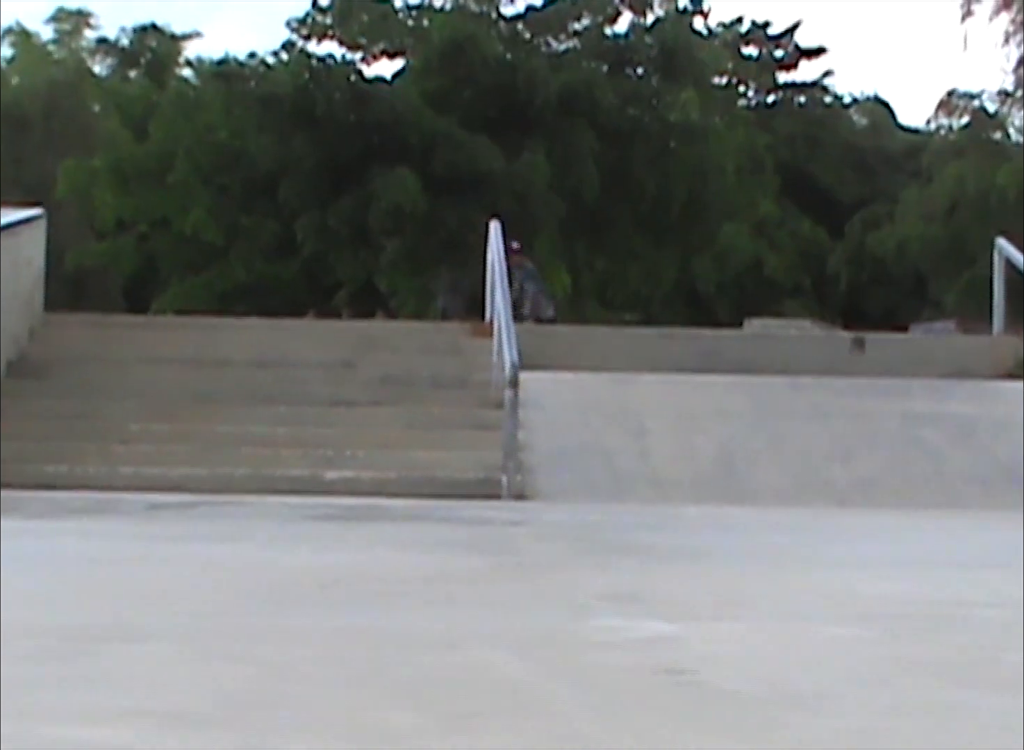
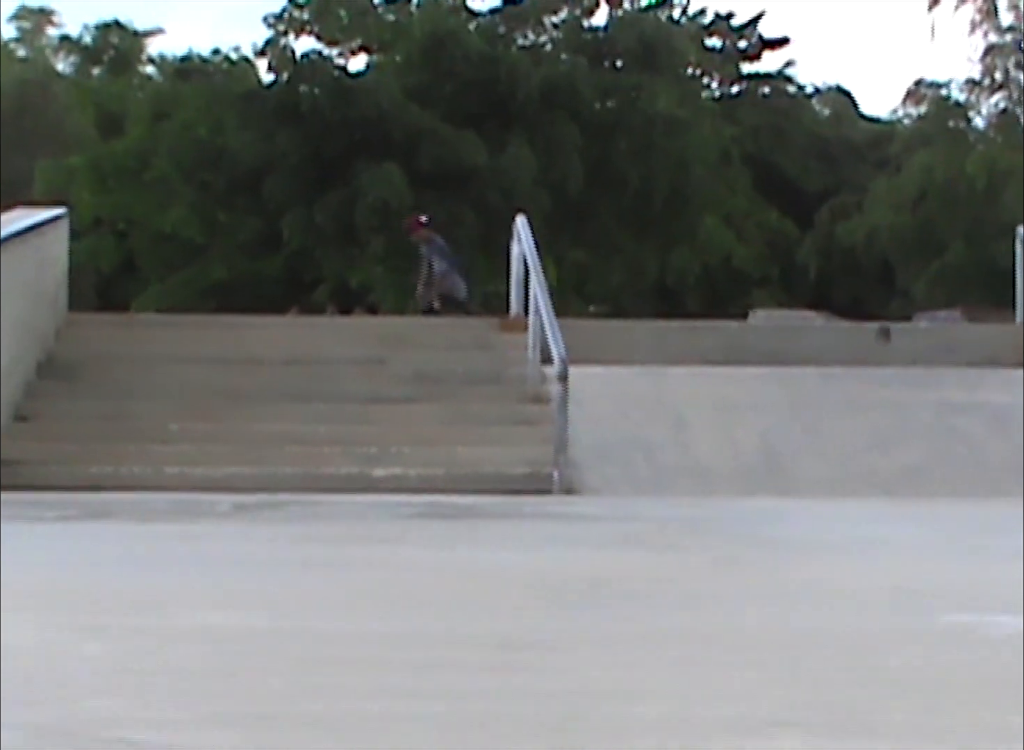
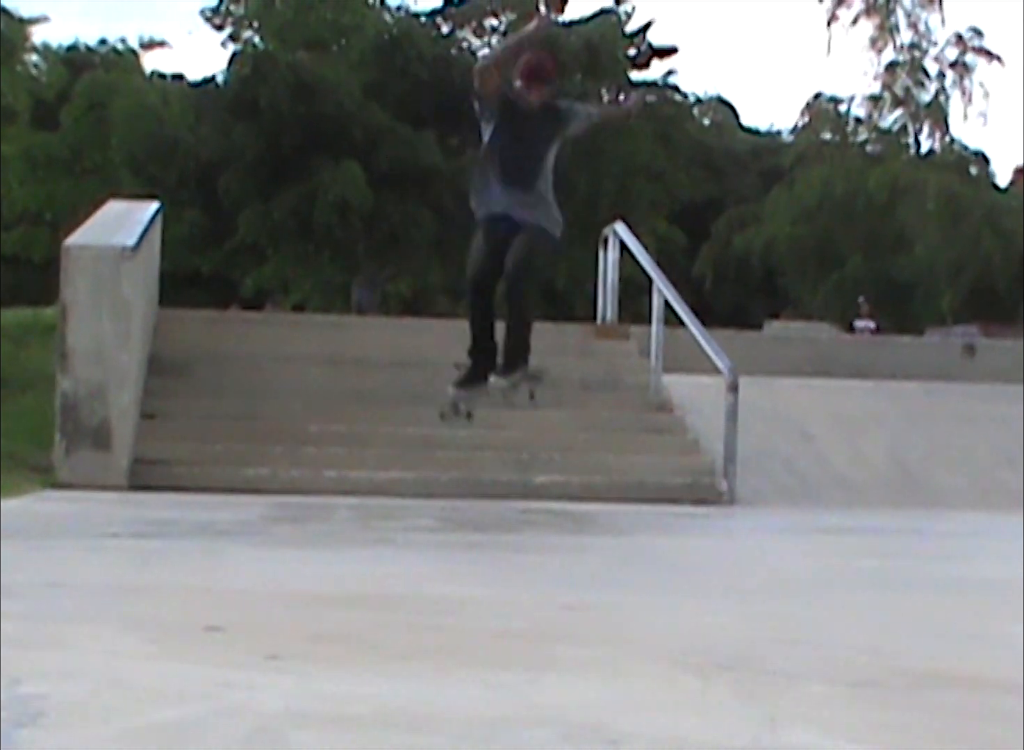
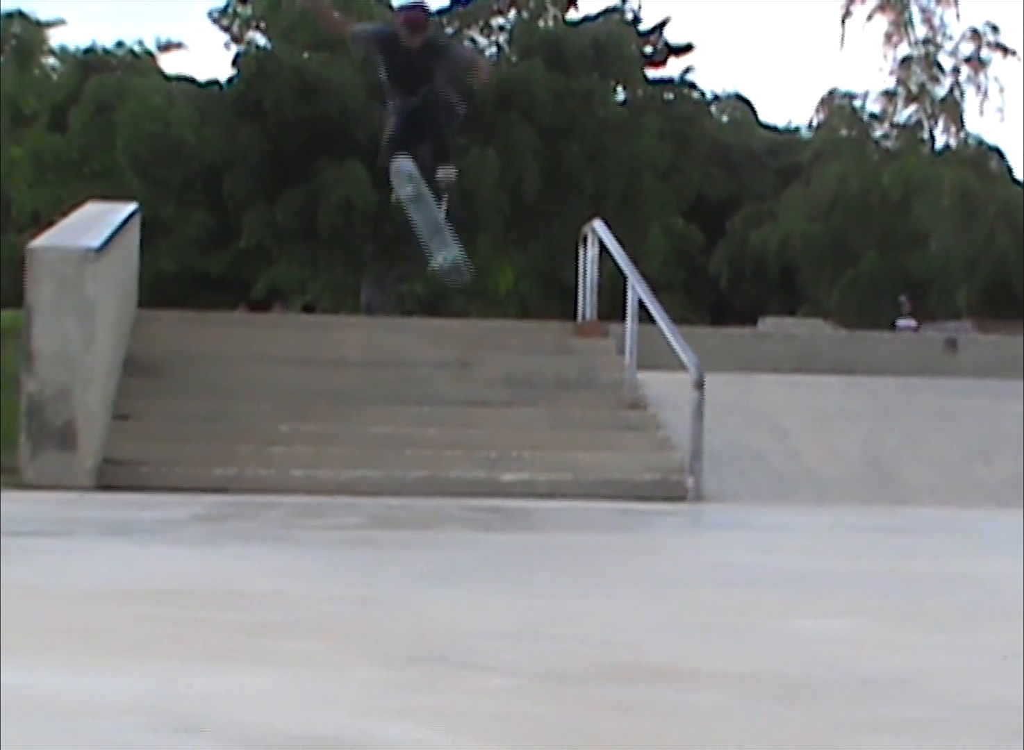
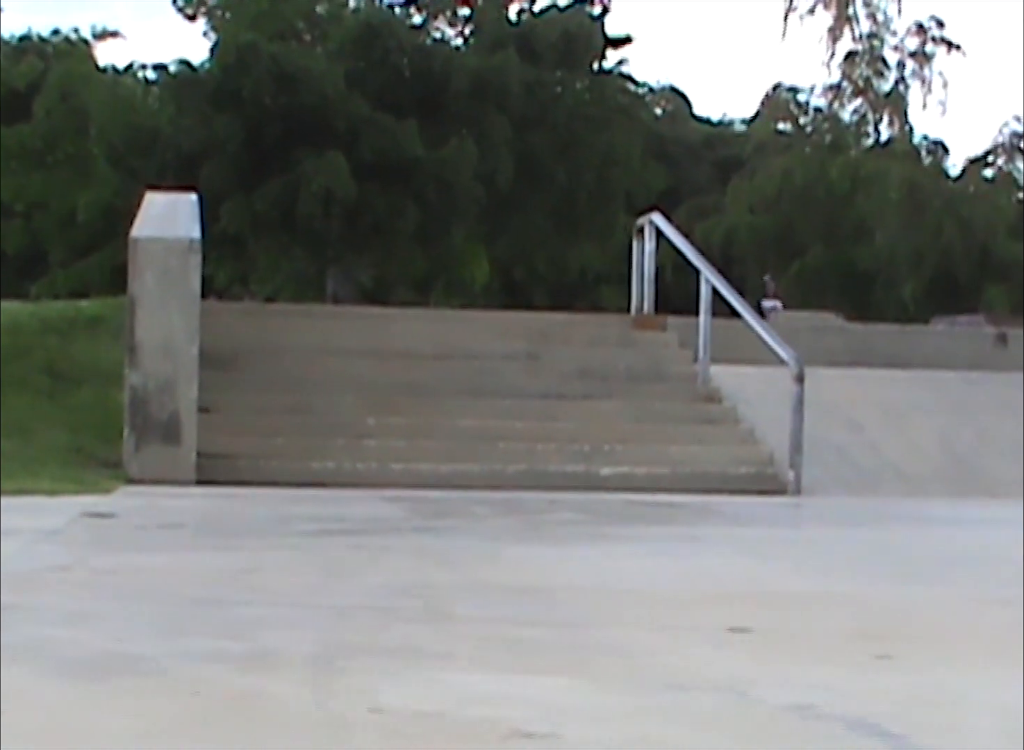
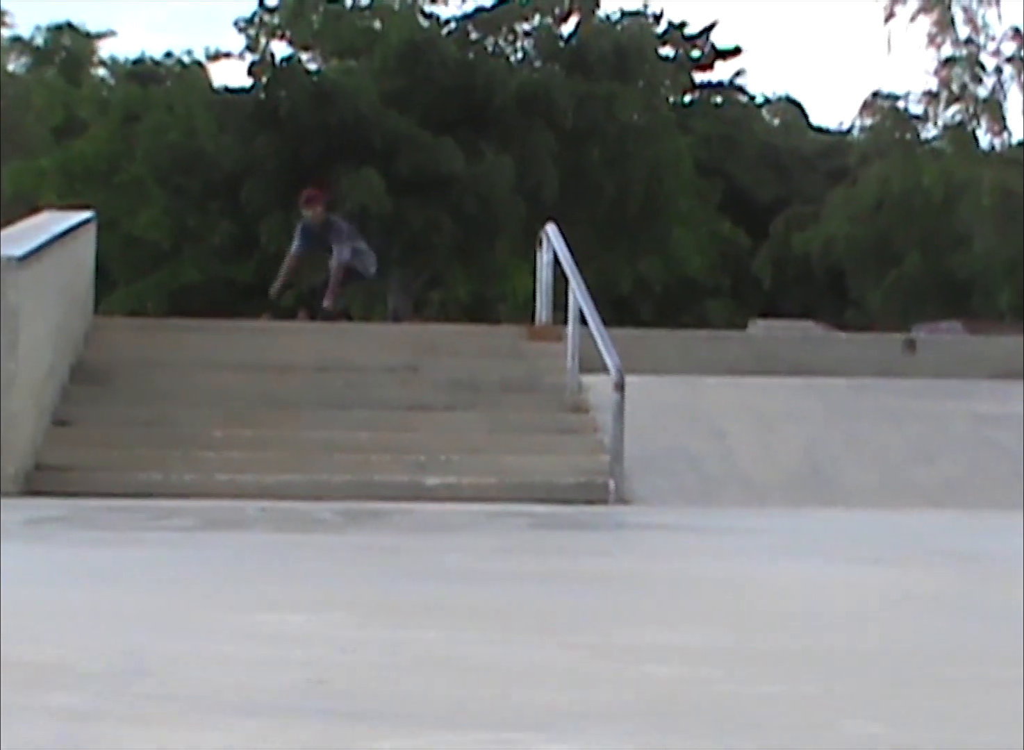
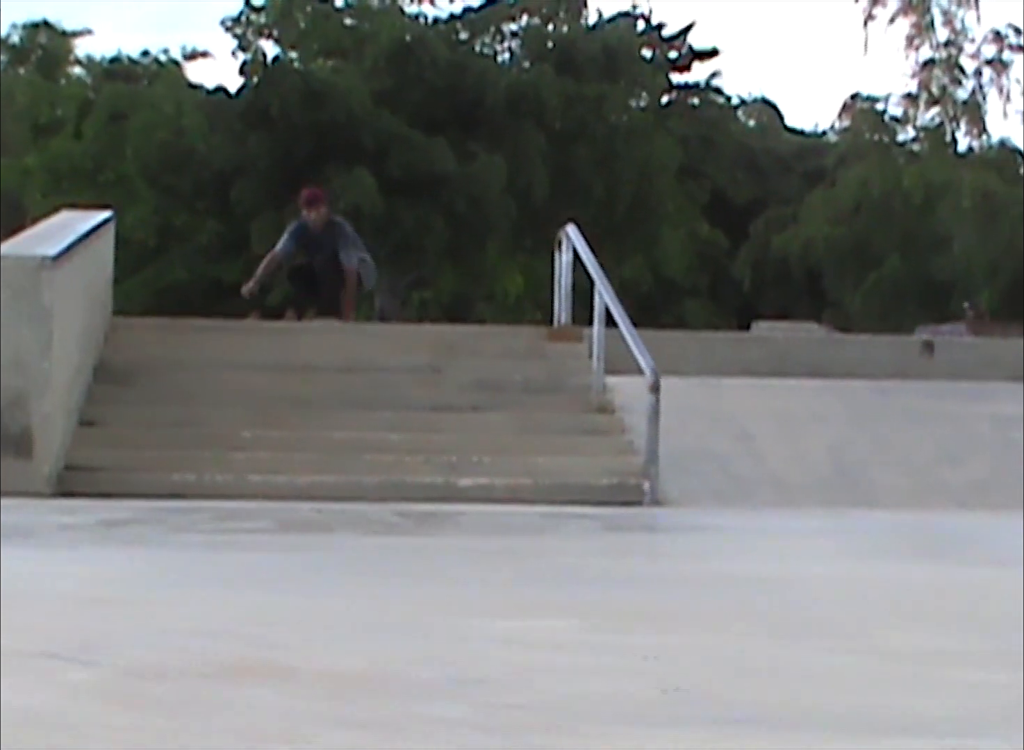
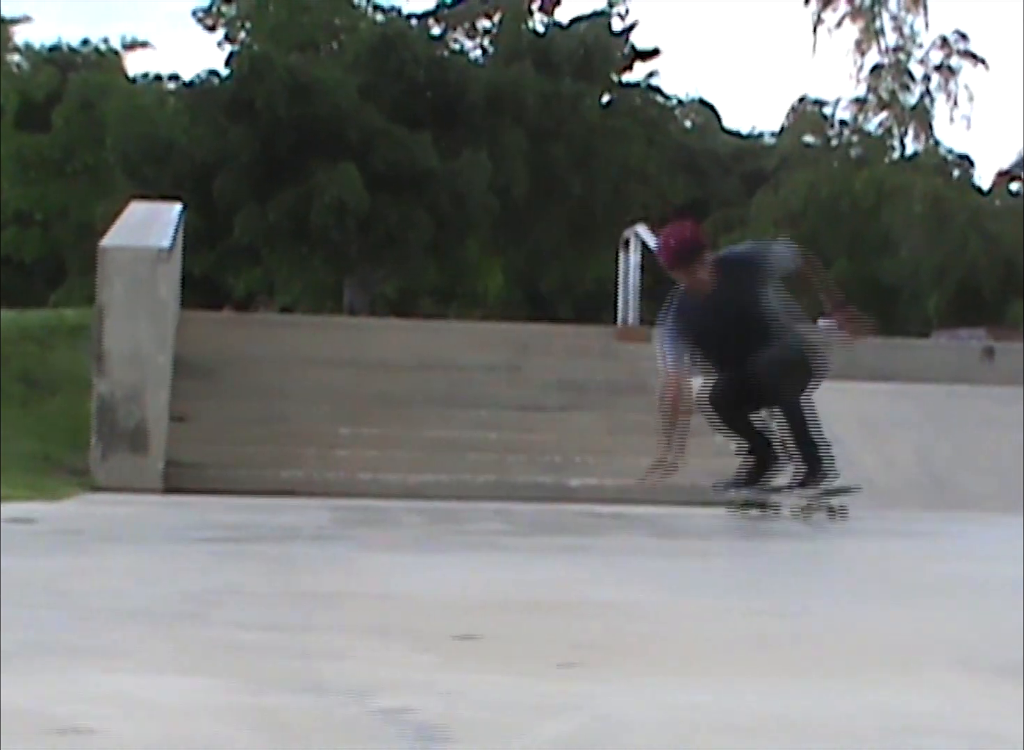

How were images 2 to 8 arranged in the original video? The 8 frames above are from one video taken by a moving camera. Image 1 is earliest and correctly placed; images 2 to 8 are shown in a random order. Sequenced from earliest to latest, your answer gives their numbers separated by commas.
2, 6, 7, 4, 3, 8, 5
